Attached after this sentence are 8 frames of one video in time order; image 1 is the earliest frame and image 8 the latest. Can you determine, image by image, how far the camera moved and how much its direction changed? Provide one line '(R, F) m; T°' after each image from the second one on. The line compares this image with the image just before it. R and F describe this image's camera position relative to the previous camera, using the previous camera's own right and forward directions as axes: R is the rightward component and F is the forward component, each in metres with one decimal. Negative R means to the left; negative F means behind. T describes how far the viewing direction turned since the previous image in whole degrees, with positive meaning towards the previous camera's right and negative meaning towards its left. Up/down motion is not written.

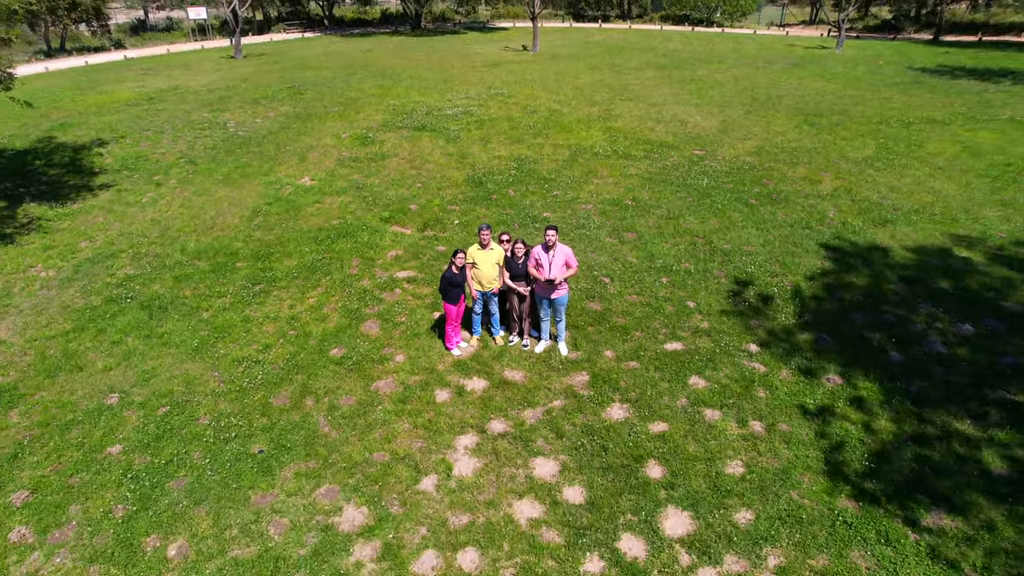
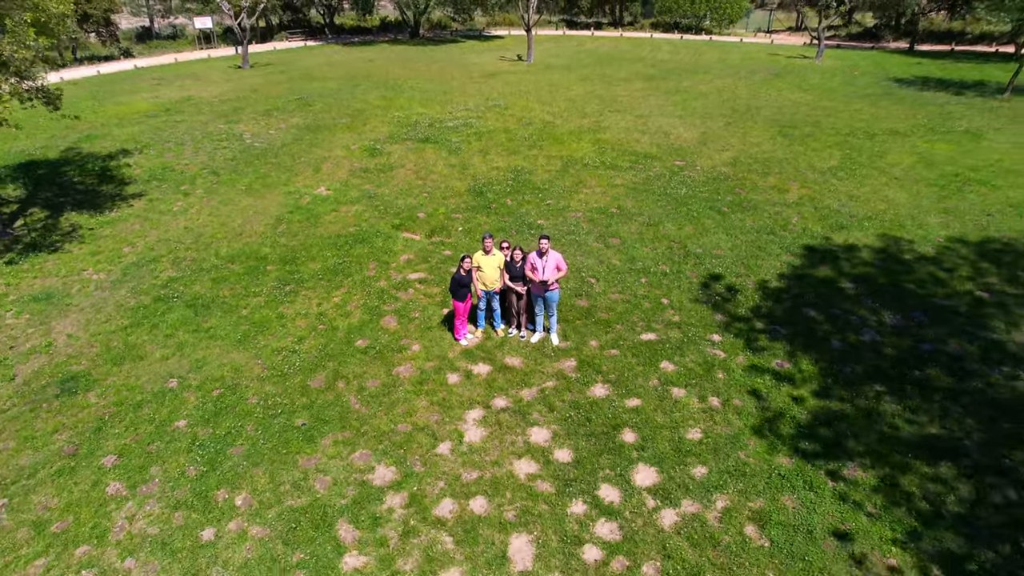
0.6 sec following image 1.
(-0.1, -1.5) m; 0°
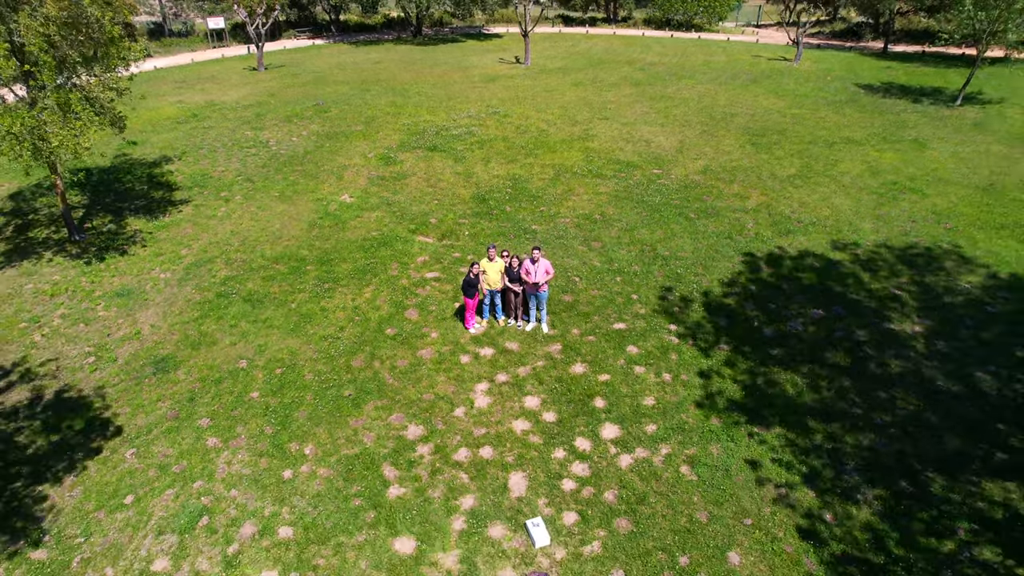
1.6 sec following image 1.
(0.0, -2.5) m; 0°
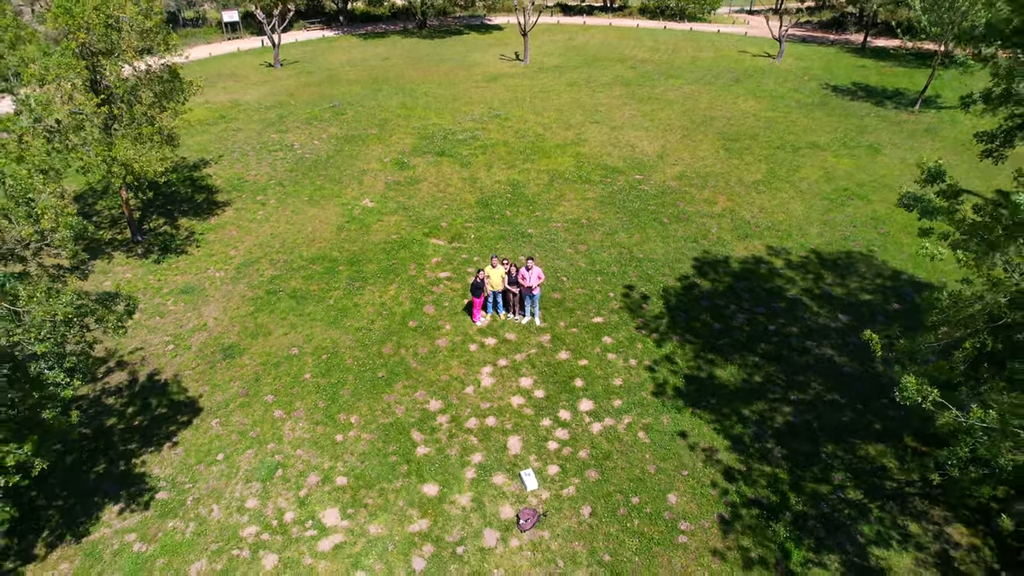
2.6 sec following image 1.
(+0.1, -2.9) m; 0°
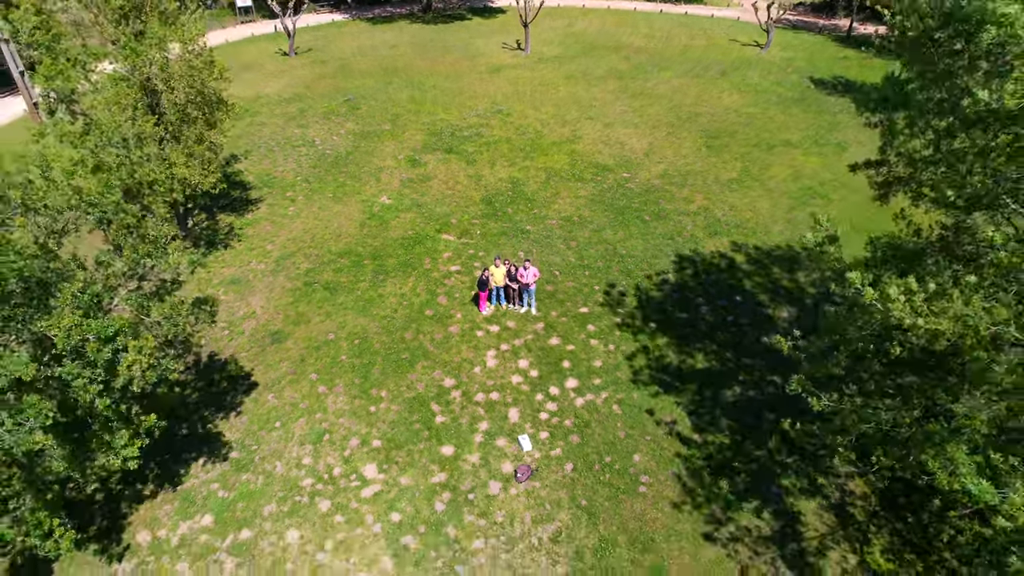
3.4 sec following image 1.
(+0.1, -2.9) m; 0°
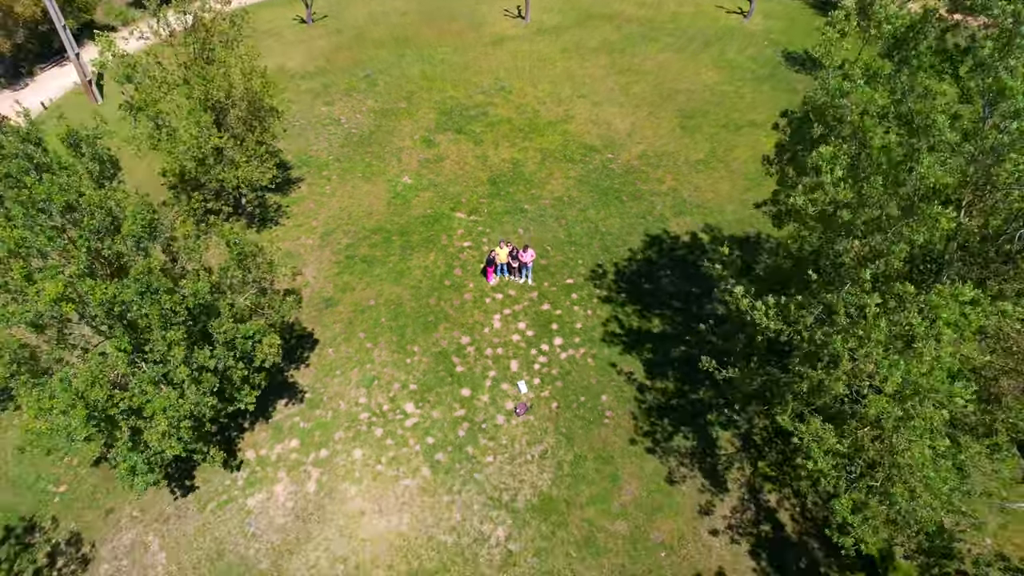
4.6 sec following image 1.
(0.0, -4.9) m; 0°
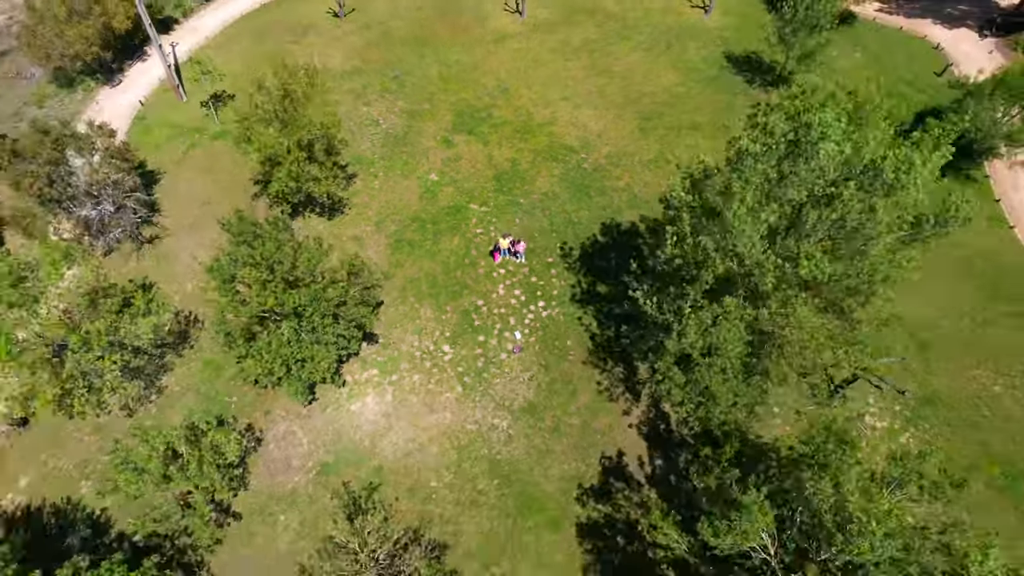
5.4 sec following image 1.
(+0.1, -10.9) m; 0°
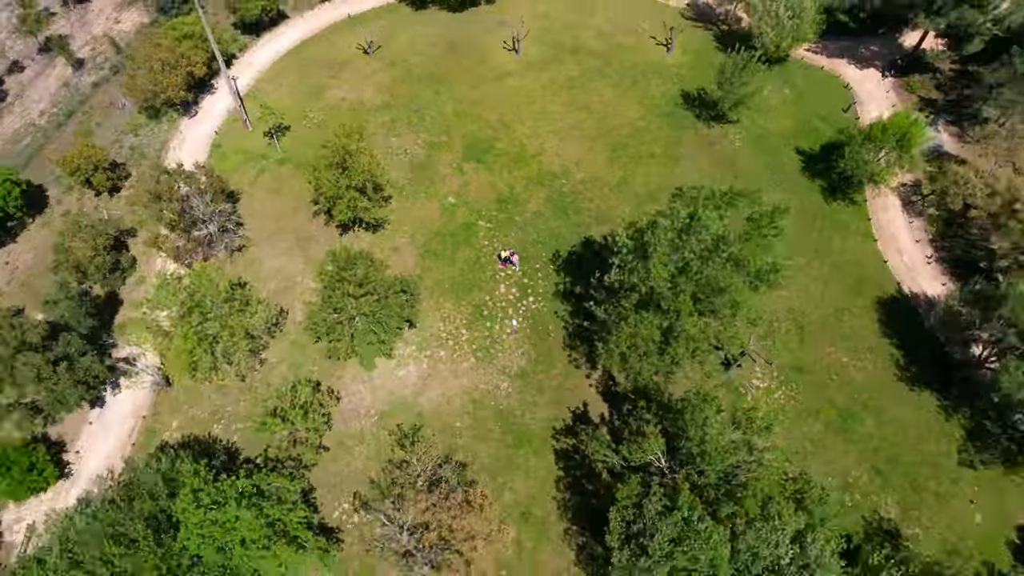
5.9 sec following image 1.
(+0.1, -12.8) m; 0°
